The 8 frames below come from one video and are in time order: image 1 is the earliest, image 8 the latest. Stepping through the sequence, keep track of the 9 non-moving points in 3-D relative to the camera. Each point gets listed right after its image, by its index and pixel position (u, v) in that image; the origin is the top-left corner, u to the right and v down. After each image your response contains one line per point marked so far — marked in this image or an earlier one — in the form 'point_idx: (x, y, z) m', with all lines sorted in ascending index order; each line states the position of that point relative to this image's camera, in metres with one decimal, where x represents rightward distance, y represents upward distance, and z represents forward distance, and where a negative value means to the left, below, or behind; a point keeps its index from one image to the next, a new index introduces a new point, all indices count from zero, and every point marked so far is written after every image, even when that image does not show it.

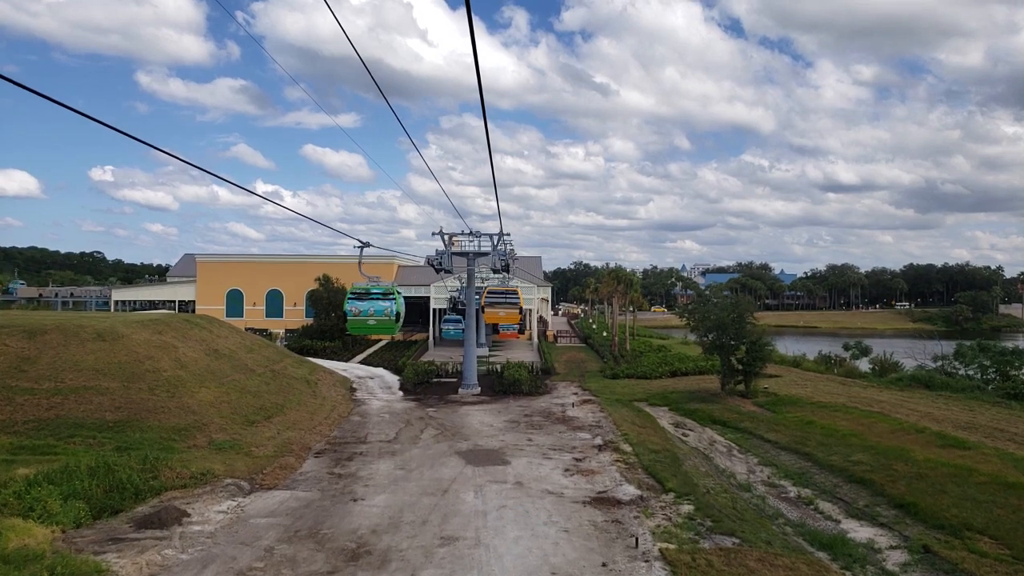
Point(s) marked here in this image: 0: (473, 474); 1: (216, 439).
0: (-1.0, -4.7, +17.5) m
1: (-8.2, -4.2, +19.2) m
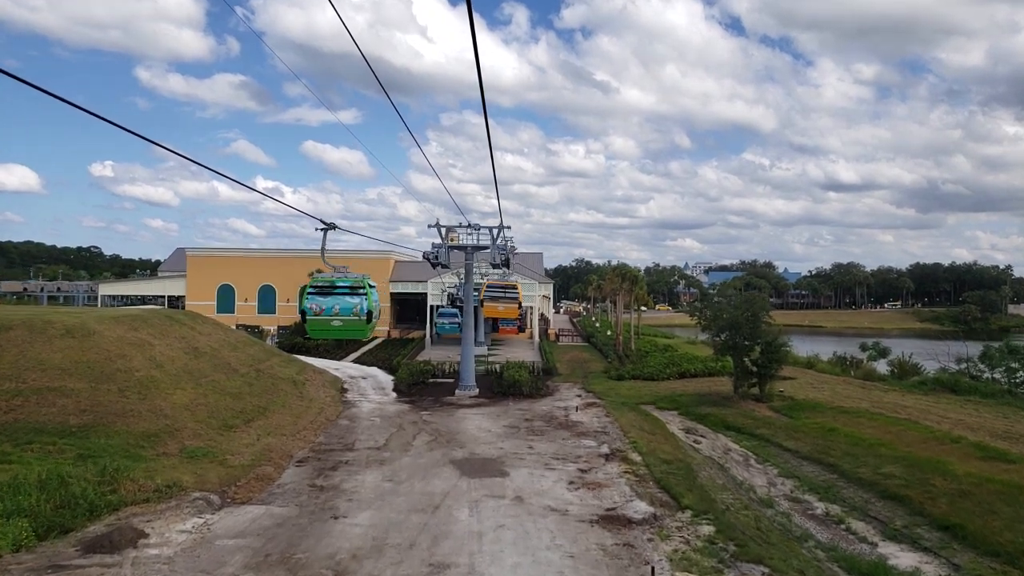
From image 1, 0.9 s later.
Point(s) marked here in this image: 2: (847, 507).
0: (-1.0, -4.6, +15.9) m
1: (-8.2, -4.0, +17.6) m
2: (+7.6, -5.0, +15.7) m
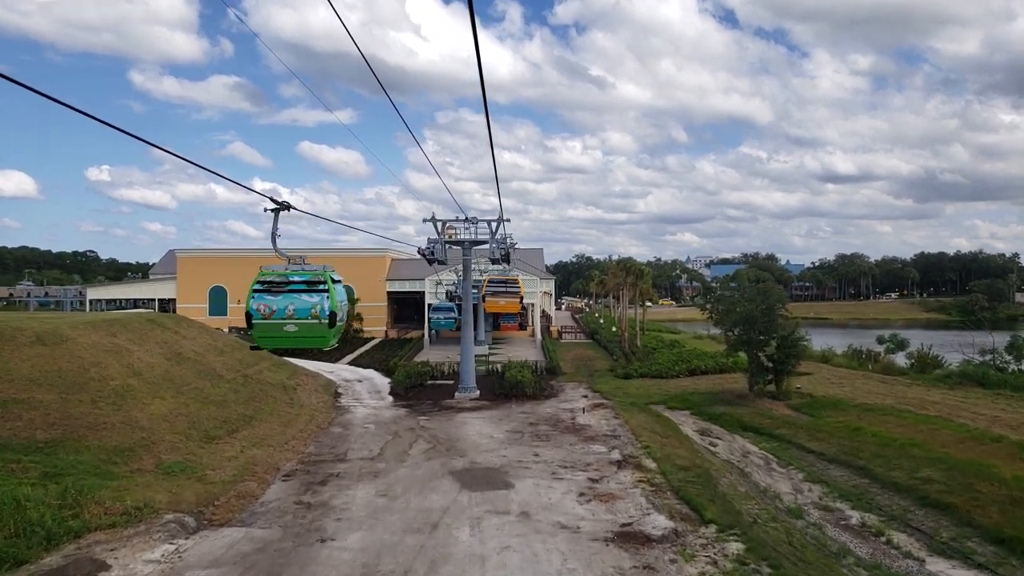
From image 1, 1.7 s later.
0: (-0.9, -4.5, +14.5) m
1: (-8.1, -4.1, +16.2) m
2: (+7.7, -4.7, +14.4) m
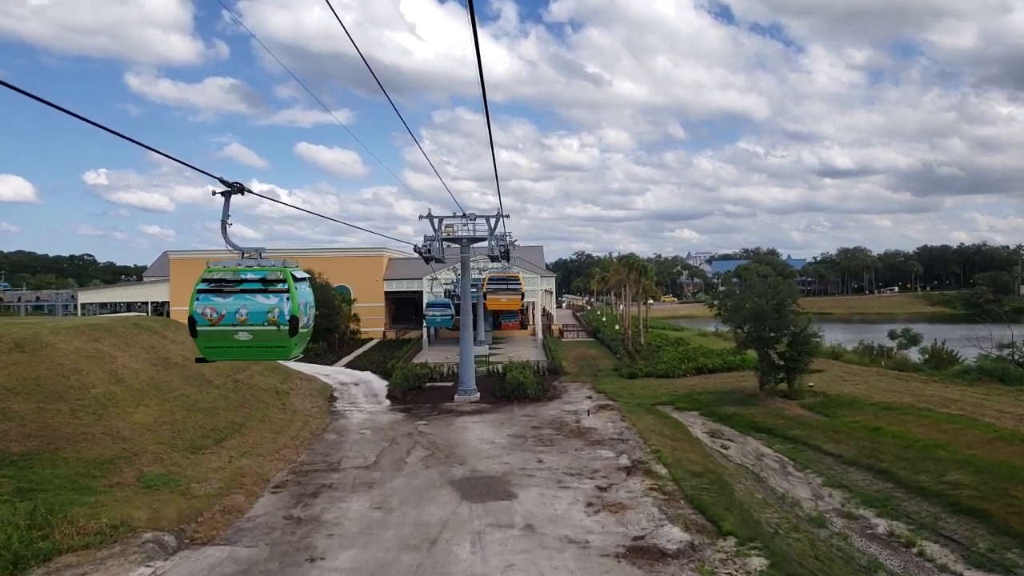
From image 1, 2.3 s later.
0: (-0.8, -4.5, +13.6) m
1: (-8.0, -4.1, +15.3) m
2: (+7.8, -4.6, +13.5) m
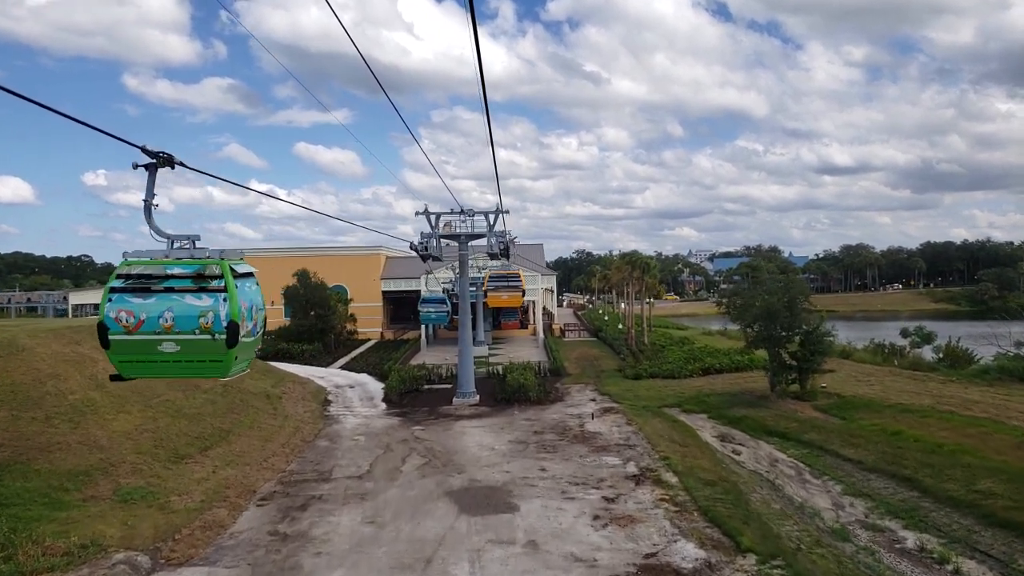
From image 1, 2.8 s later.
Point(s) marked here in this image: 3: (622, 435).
0: (-0.8, -4.5, +12.7) m
1: (-8.0, -4.1, +14.3) m
2: (+7.8, -4.5, +12.5) m
3: (+3.1, -4.1, +19.2) m
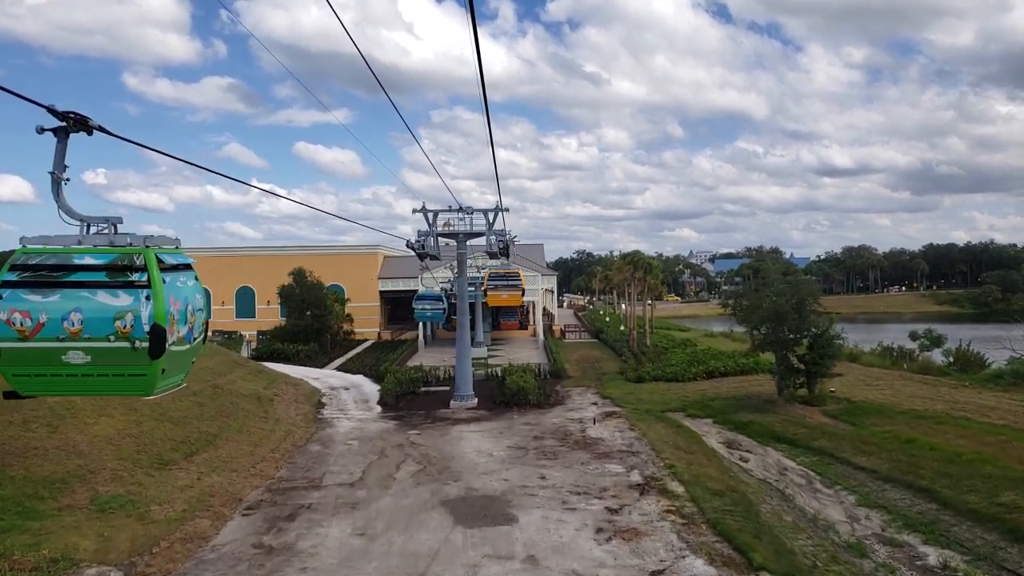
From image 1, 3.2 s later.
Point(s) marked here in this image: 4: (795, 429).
0: (-0.8, -4.5, +12.0) m
1: (-8.0, -4.1, +13.6) m
2: (+7.8, -4.5, +11.8) m
3: (+3.0, -4.1, +18.5) m
4: (+8.1, -4.0, +19.8) m
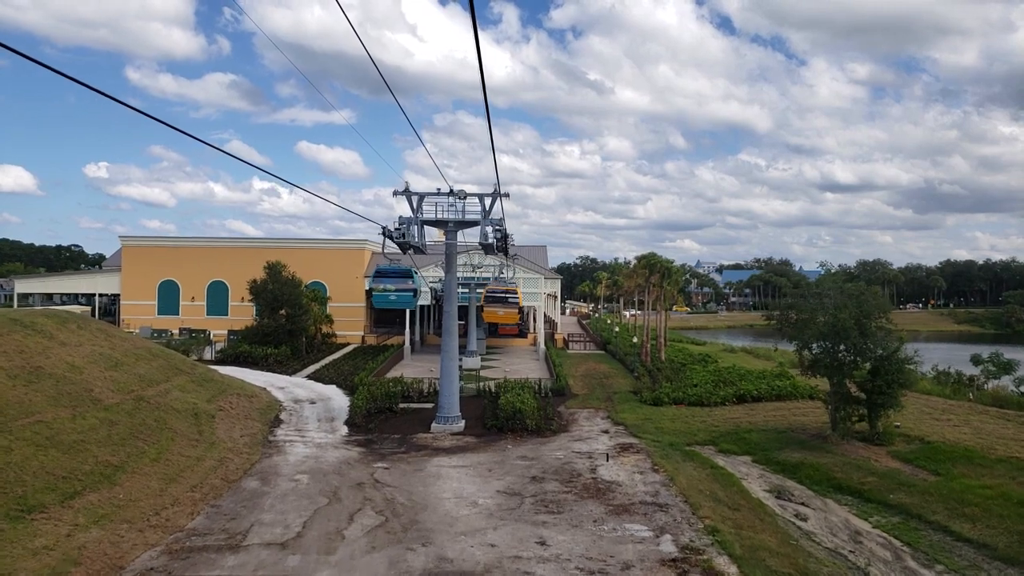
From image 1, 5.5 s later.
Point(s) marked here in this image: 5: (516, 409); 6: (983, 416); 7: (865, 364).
0: (-1.0, -4.4, +7.9) m
1: (-8.2, -3.8, +9.5) m
2: (+7.6, -4.7, +7.8) m
3: (+2.9, -4.2, +14.4) m
4: (+7.9, -4.2, +15.7) m
5: (+0.1, -3.4, +19.7) m
6: (+13.2, -3.6, +19.4) m
7: (+9.0, -1.9, +17.5) m
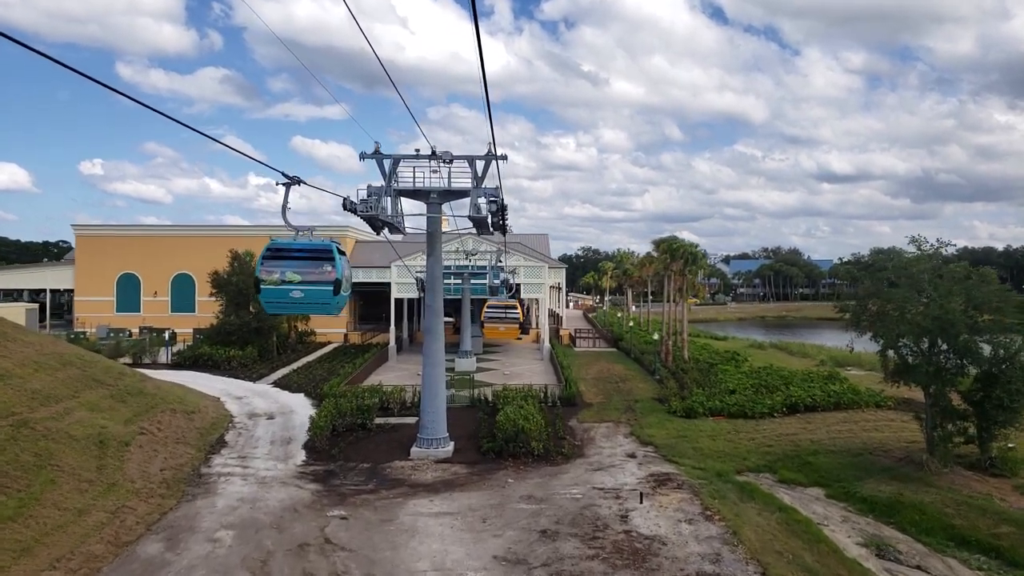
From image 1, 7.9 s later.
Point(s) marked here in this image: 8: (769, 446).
0: (-0.9, -4.2, +3.8) m
1: (-8.2, -3.6, +5.3) m
2: (+7.7, -4.4, +3.6) m
3: (+2.9, -3.9, +10.3) m
4: (+8.0, -3.9, +11.6) m
5: (+0.1, -3.1, +15.5) m
6: (+13.3, -3.2, +15.3) m
7: (+9.0, -1.6, +13.4) m
8: (+5.9, -3.6, +15.9) m
